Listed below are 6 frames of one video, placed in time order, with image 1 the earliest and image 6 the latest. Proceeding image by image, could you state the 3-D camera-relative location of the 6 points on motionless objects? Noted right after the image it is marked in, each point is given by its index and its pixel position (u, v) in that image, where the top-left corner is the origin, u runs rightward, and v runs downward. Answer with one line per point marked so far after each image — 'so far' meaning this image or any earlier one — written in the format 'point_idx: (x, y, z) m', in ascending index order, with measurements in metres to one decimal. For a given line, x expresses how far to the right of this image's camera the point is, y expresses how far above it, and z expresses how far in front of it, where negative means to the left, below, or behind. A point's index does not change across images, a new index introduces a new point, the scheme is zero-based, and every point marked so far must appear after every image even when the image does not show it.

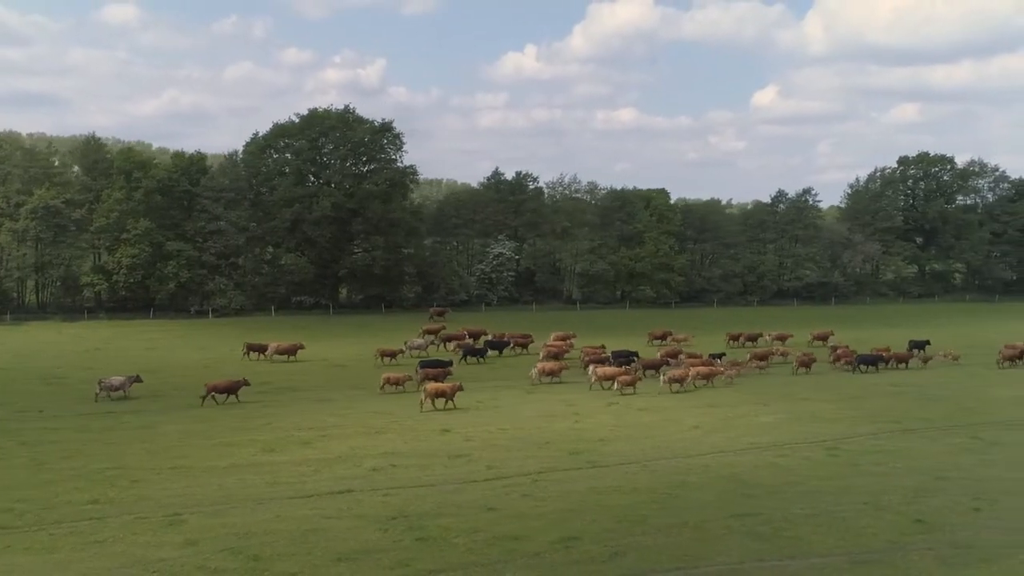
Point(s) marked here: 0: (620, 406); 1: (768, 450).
0: (+2.3, -2.5, +19.3) m
1: (+4.5, -2.8, +15.9) m
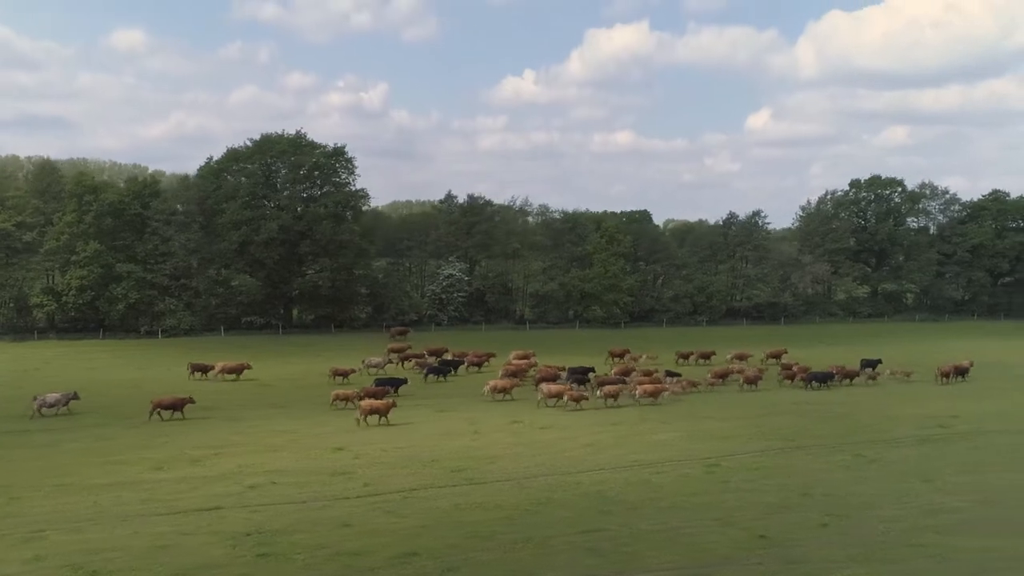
0: (+0.2, -2.9, +19.4) m
1: (+2.4, -3.2, +16.0) m
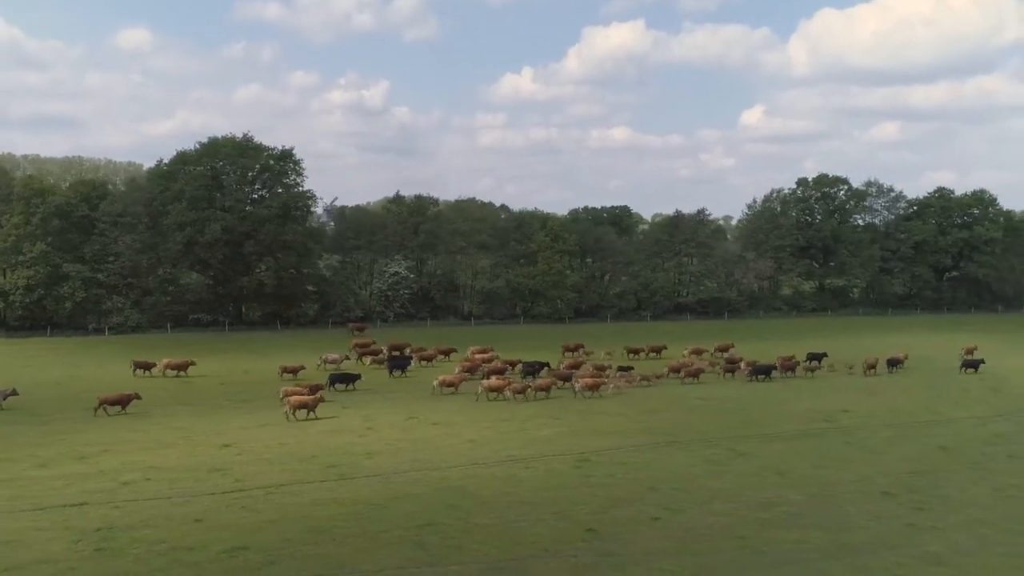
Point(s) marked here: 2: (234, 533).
0: (-2.0, -2.9, +19.8) m
1: (+0.1, -3.2, +16.4) m
2: (-4.0, -3.5, +13.0) m
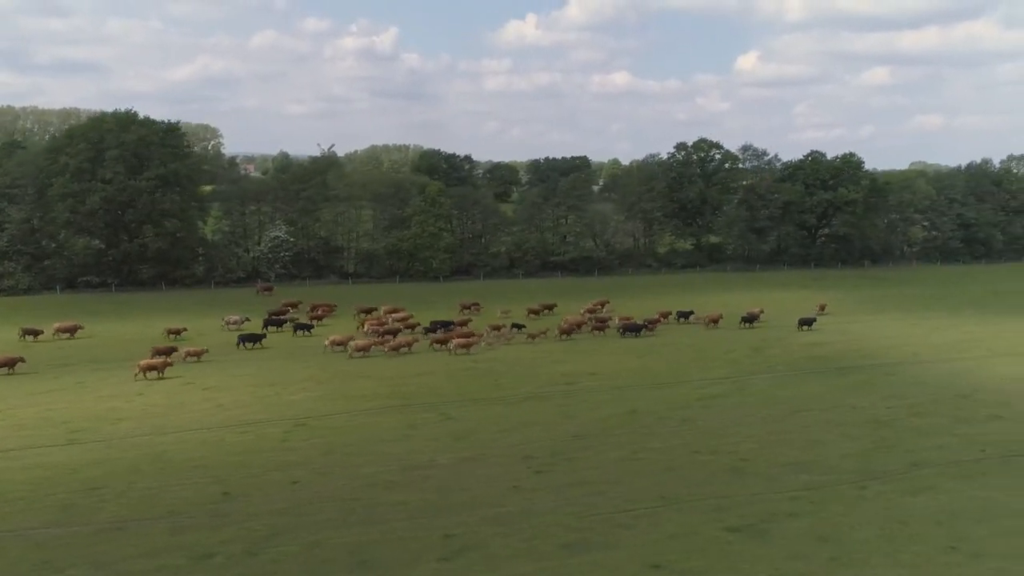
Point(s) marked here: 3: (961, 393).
0: (-7.5, -2.3, +21.4) m
1: (-5.4, -2.8, +18.0) m
2: (-9.6, -3.4, +14.7) m
3: (+9.1, -2.2, +18.5) m
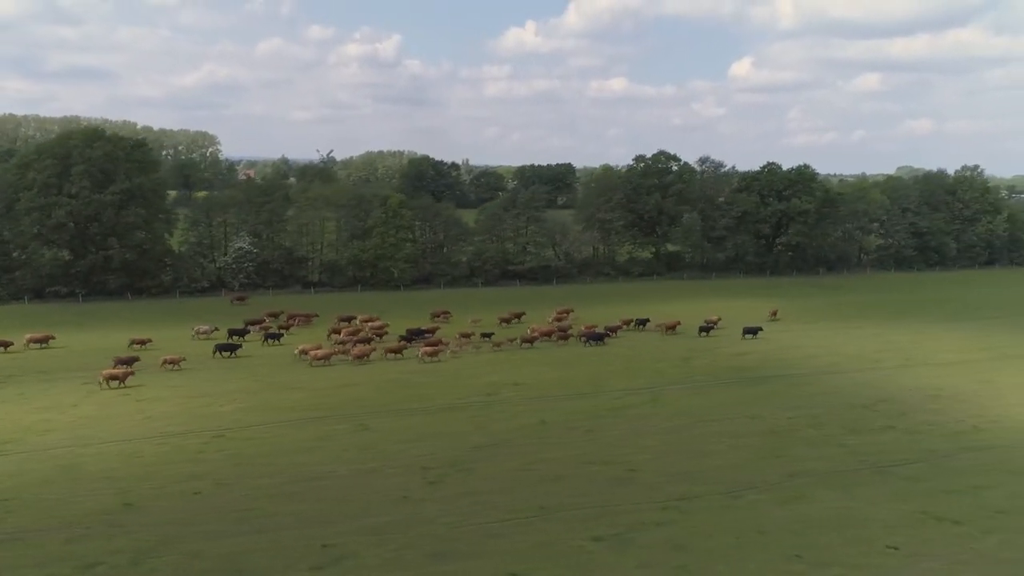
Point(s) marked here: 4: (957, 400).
0: (-9.2, -2.7, +22.0) m
1: (-7.2, -3.1, +18.5) m
2: (-11.4, -3.7, +15.4) m
3: (+7.3, -2.4, +19.0) m
4: (+9.3, -2.3, +19.1) m
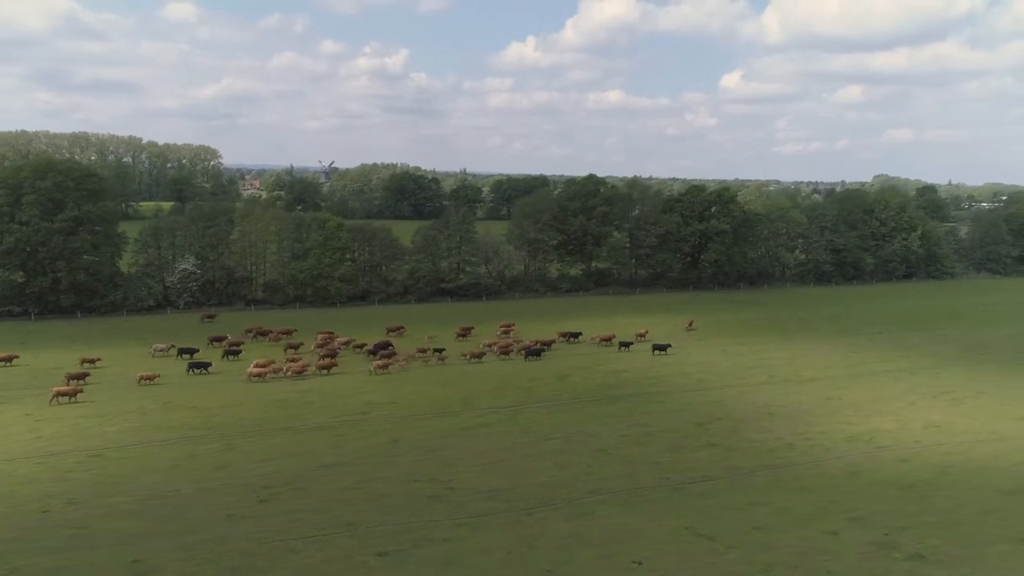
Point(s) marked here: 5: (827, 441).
0: (-12.3, -3.4, +23.4) m
1: (-10.4, -3.8, +19.9) m
2: (-14.6, -4.4, +16.8) m
3: (+4.2, -3.0, +20.1) m
4: (+6.2, -2.9, +20.2) m
5: (+6.5, -3.1, +18.6) m
